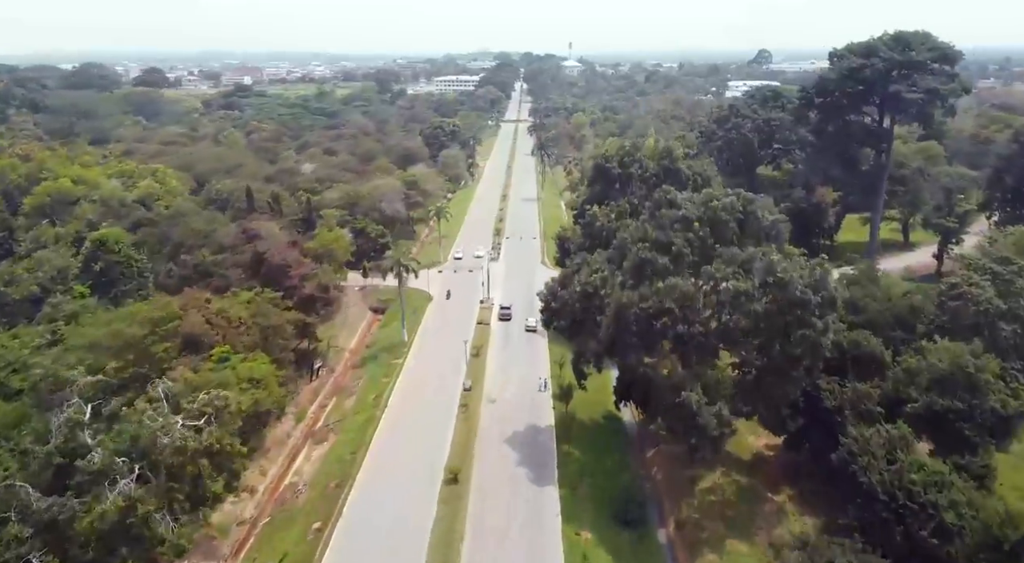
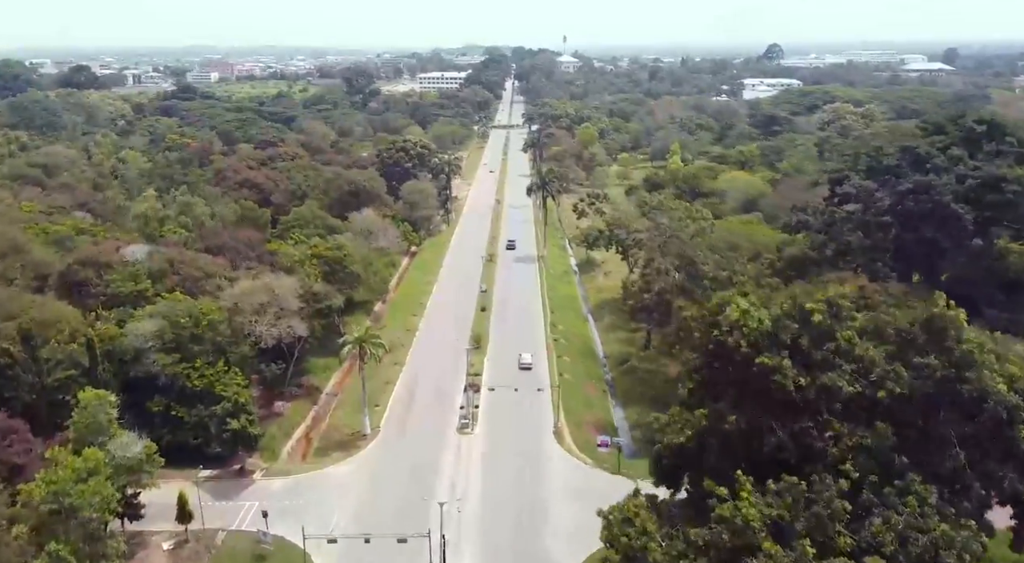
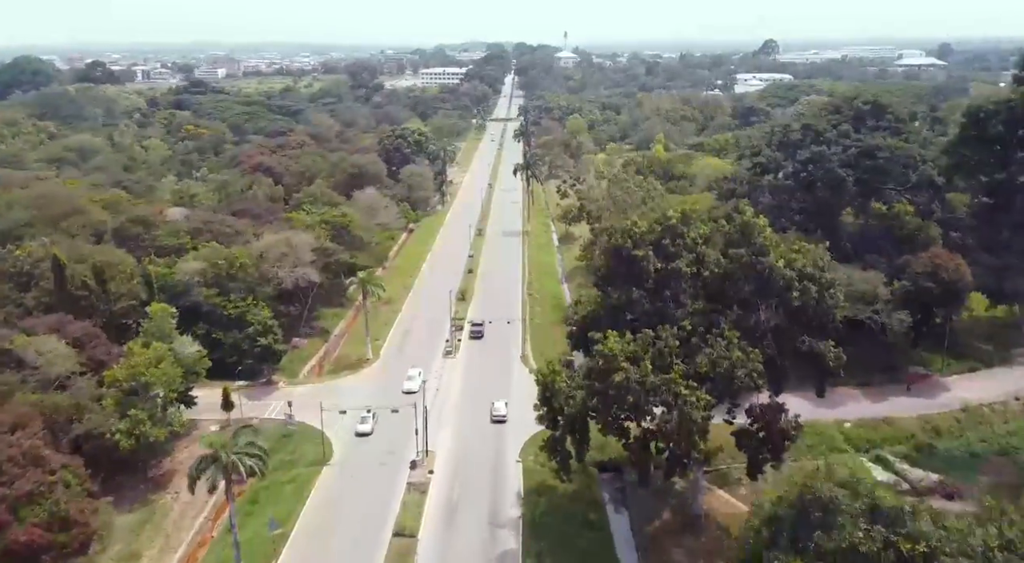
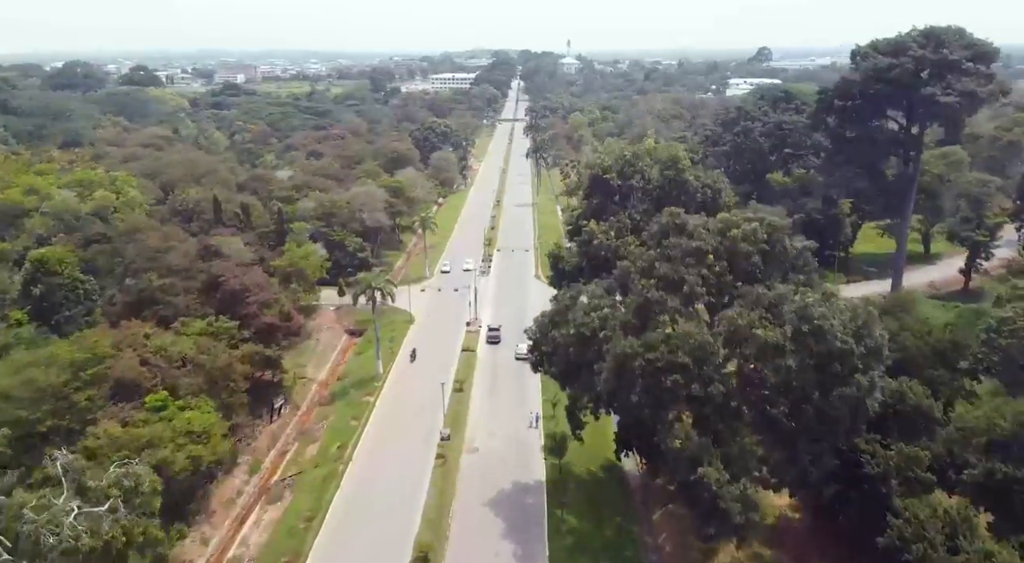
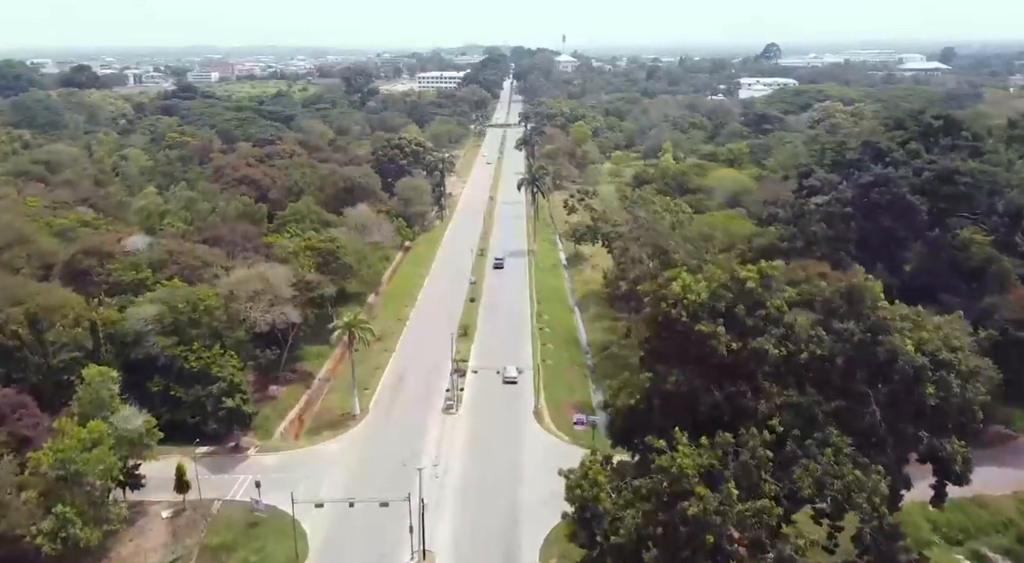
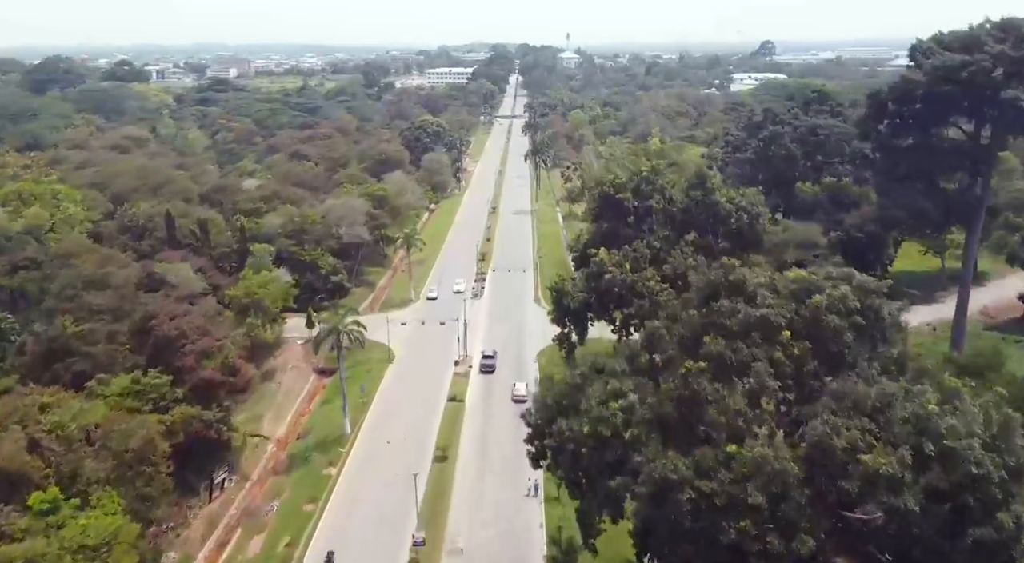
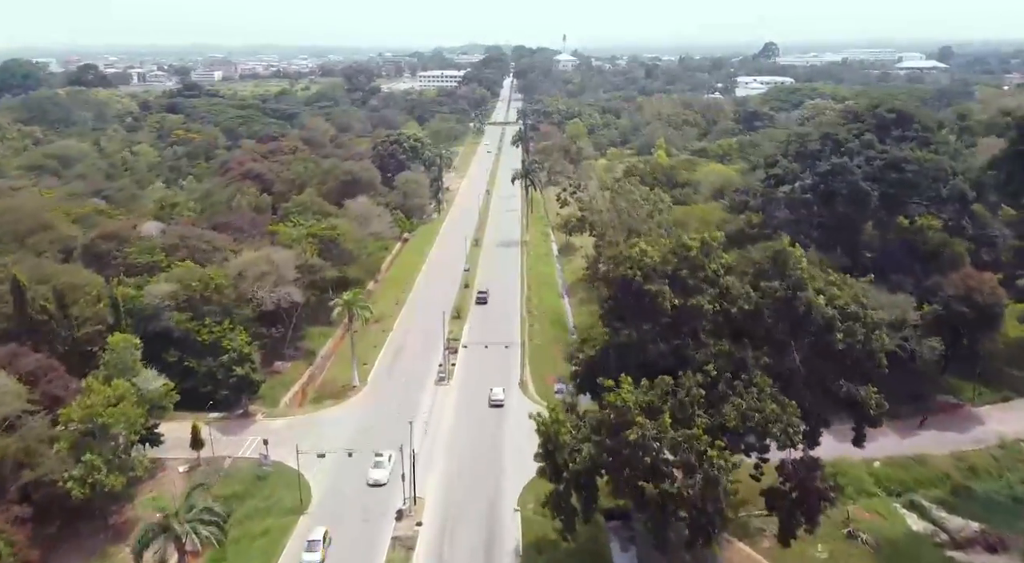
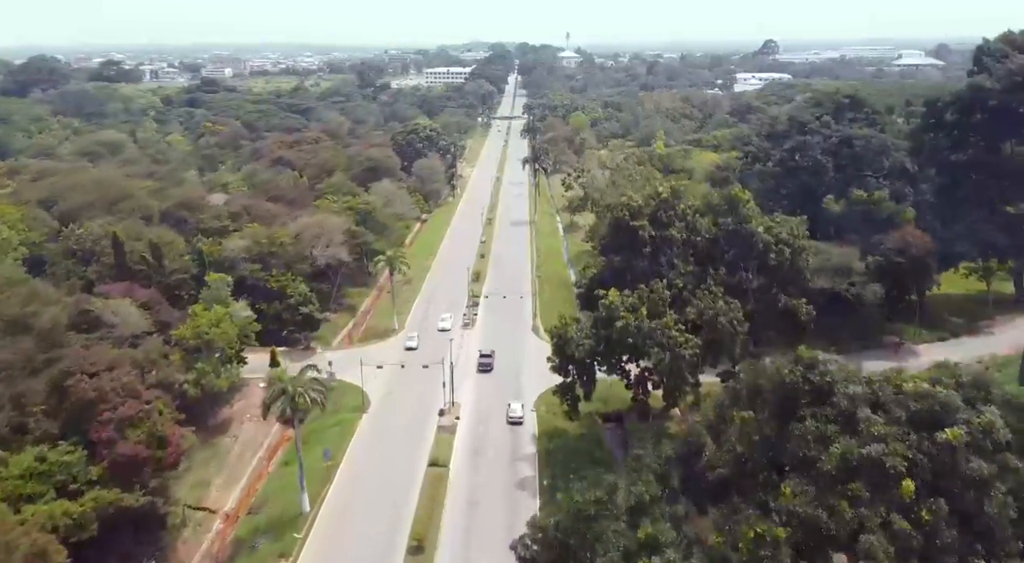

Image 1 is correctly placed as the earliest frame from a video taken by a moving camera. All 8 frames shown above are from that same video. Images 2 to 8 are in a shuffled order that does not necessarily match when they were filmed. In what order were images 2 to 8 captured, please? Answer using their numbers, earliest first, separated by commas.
4, 6, 8, 3, 7, 5, 2
